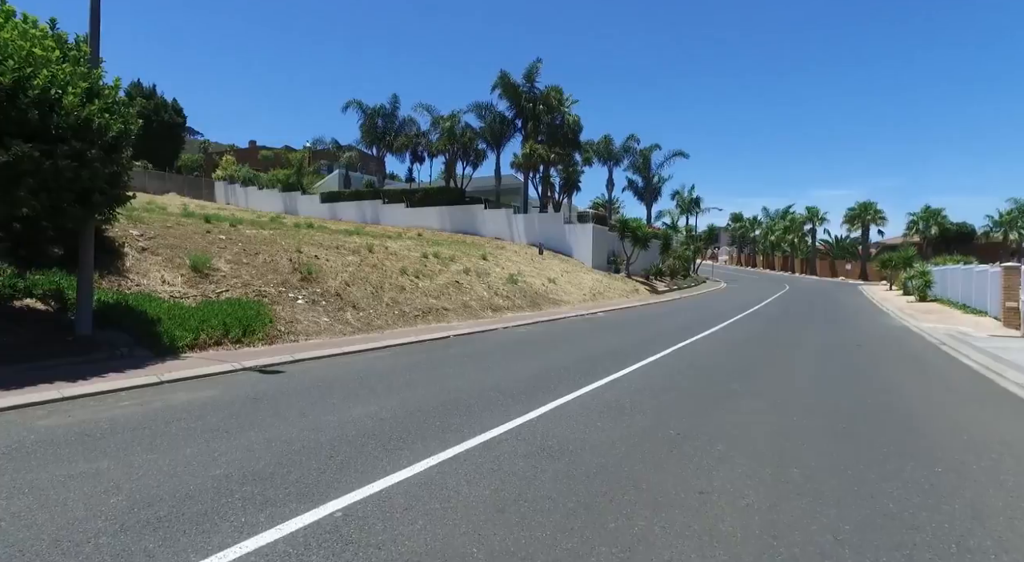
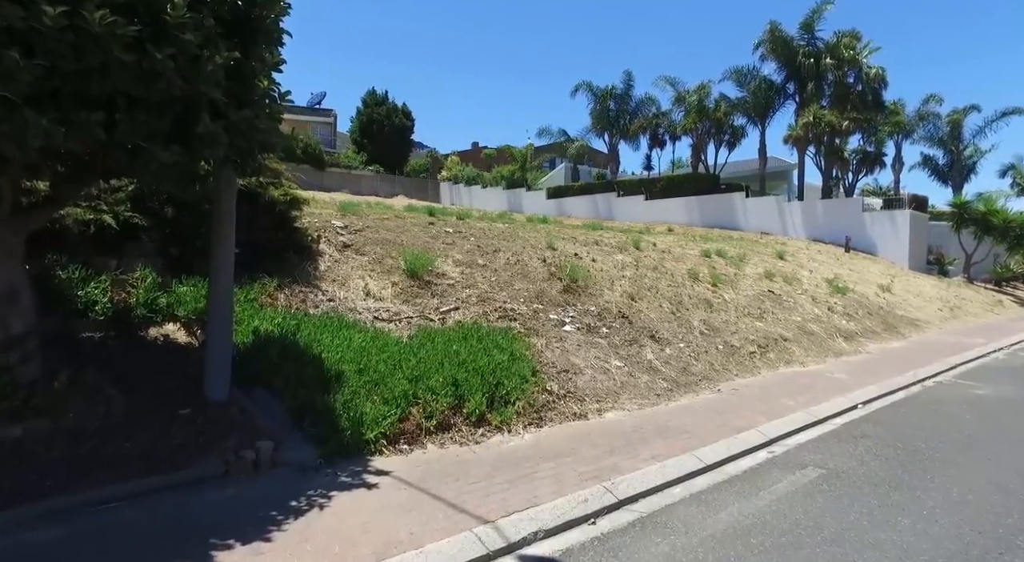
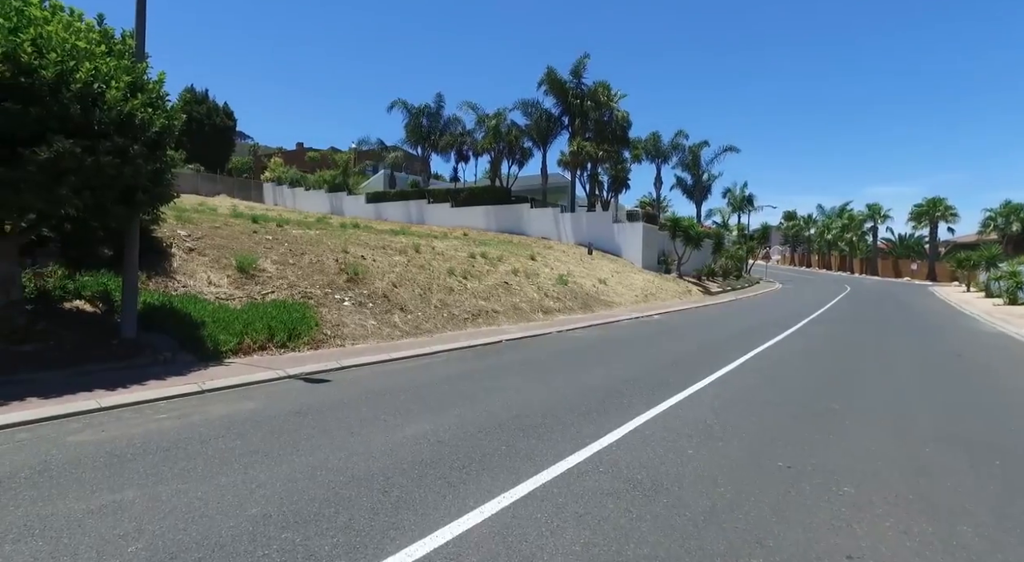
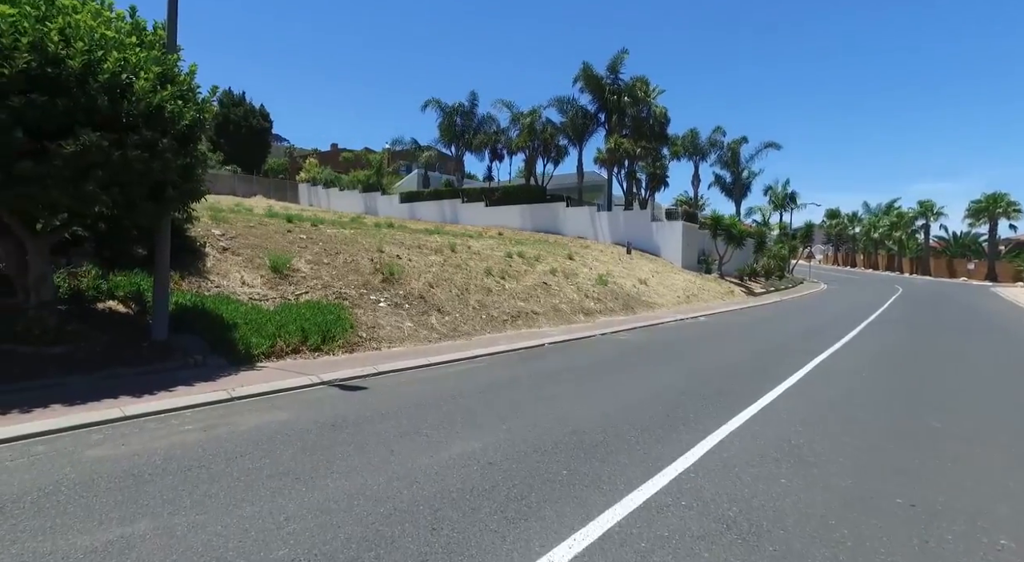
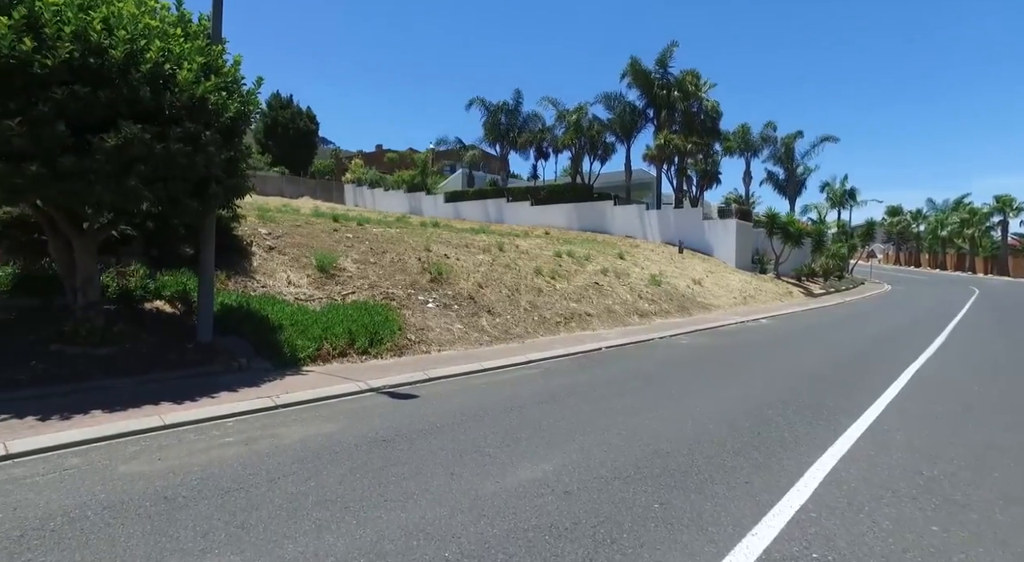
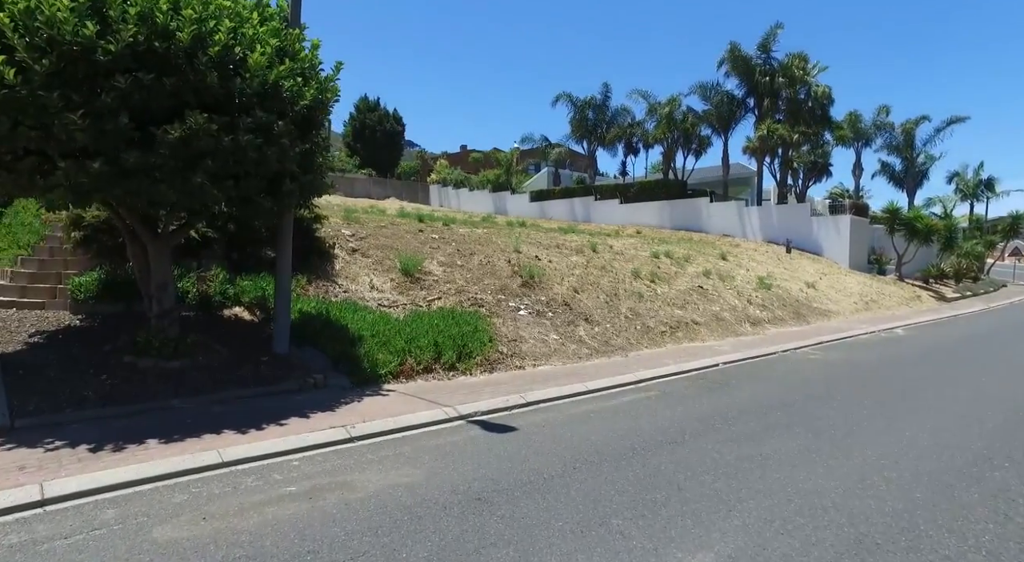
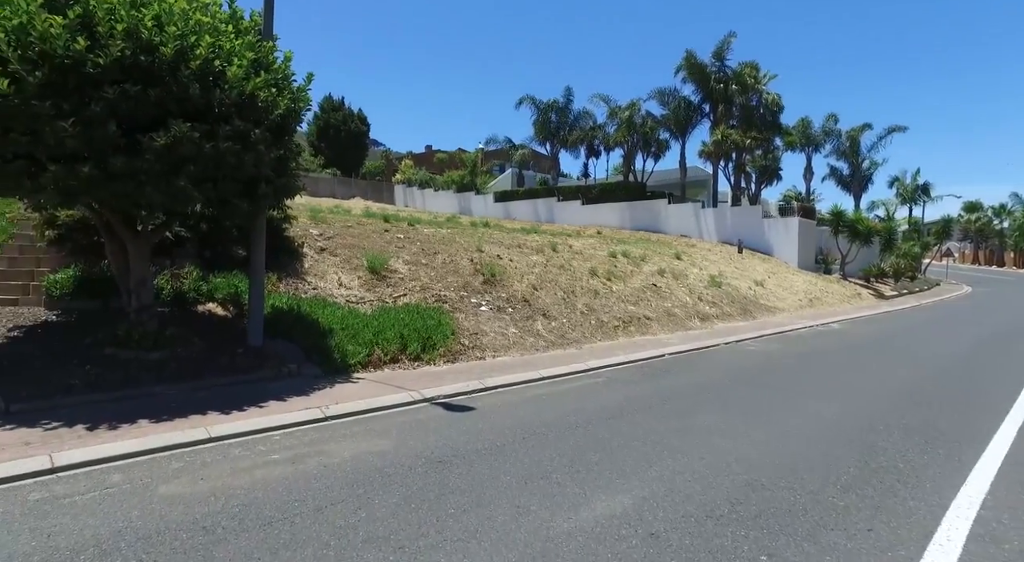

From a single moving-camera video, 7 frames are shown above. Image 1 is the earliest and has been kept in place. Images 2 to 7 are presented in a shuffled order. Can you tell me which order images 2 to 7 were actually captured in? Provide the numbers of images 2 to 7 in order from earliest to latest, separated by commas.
3, 4, 5, 7, 6, 2
